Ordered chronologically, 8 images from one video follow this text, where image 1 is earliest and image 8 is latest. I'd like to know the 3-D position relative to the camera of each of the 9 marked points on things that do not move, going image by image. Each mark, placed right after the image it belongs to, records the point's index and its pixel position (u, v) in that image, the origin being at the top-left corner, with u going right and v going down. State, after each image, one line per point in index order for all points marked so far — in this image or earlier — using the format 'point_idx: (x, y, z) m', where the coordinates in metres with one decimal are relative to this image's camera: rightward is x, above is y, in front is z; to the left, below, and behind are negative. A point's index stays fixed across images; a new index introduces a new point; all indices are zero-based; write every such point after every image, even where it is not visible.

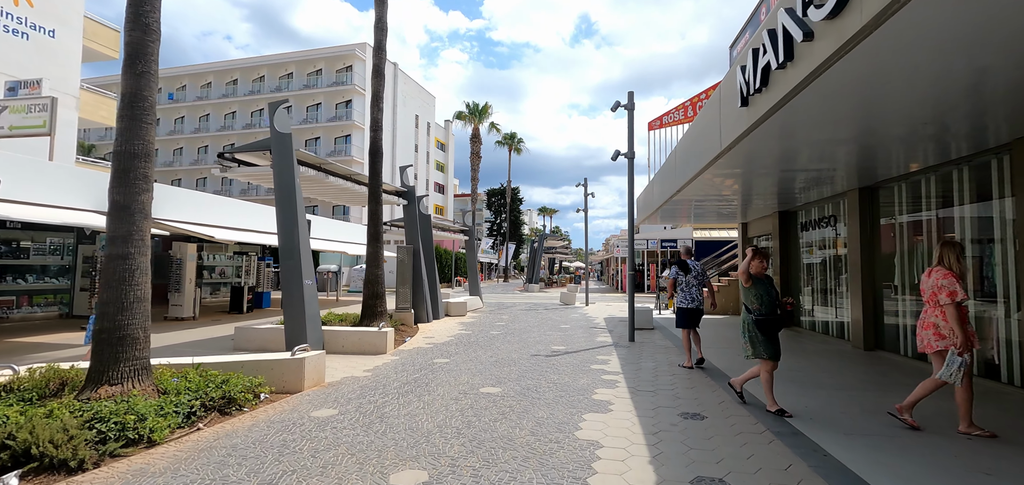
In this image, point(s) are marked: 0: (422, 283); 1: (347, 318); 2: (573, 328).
0: (-2.5, -1.2, +13.6) m
1: (-3.5, -1.6, +10.2) m
2: (+1.6, -2.1, +12.1) m
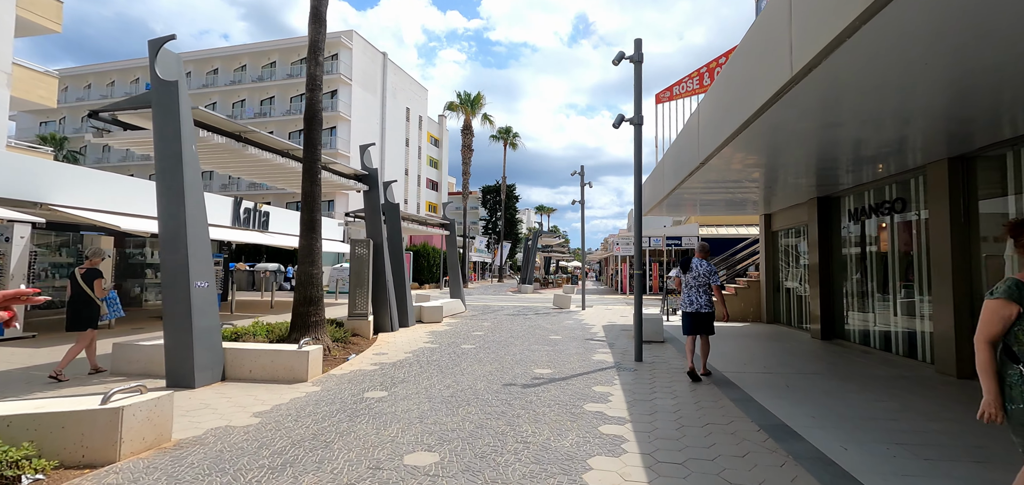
0: (-3.0, -1.0, +11.4) m
1: (-3.9, -1.5, +7.9) m
2: (+1.1, -2.0, +9.9) m
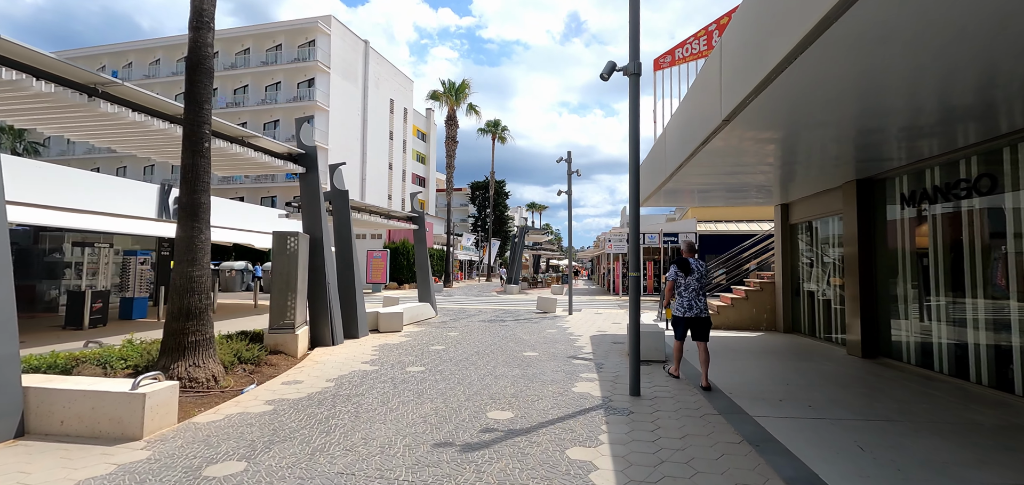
0: (-3.6, -0.9, +9.3) m
1: (-4.5, -1.4, +5.9) m
2: (+0.5, -1.9, +7.9) m
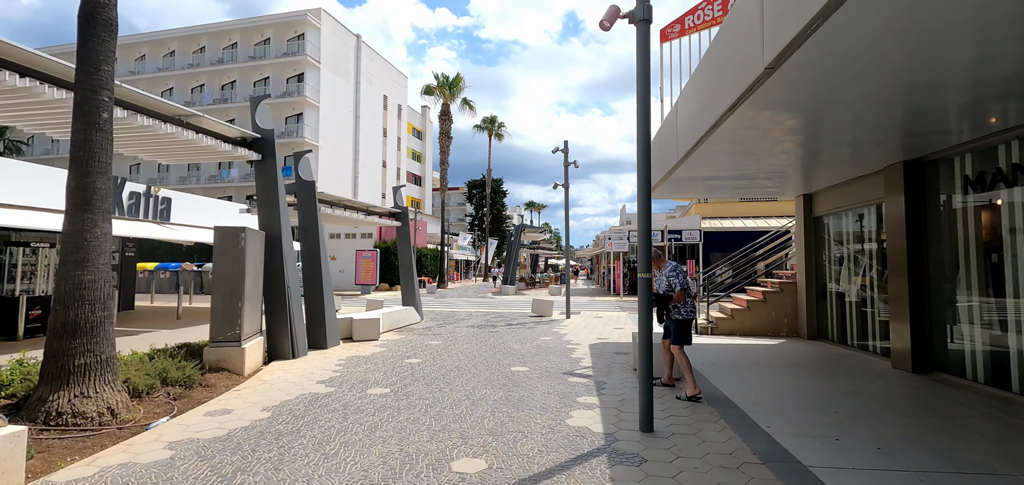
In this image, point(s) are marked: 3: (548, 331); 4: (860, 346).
0: (-3.8, -0.9, +8.1) m
1: (-4.7, -1.3, +4.6) m
2: (+0.3, -1.8, +6.7) m
3: (+0.8, -2.1, +11.3) m
4: (+5.9, -1.8, +8.3) m
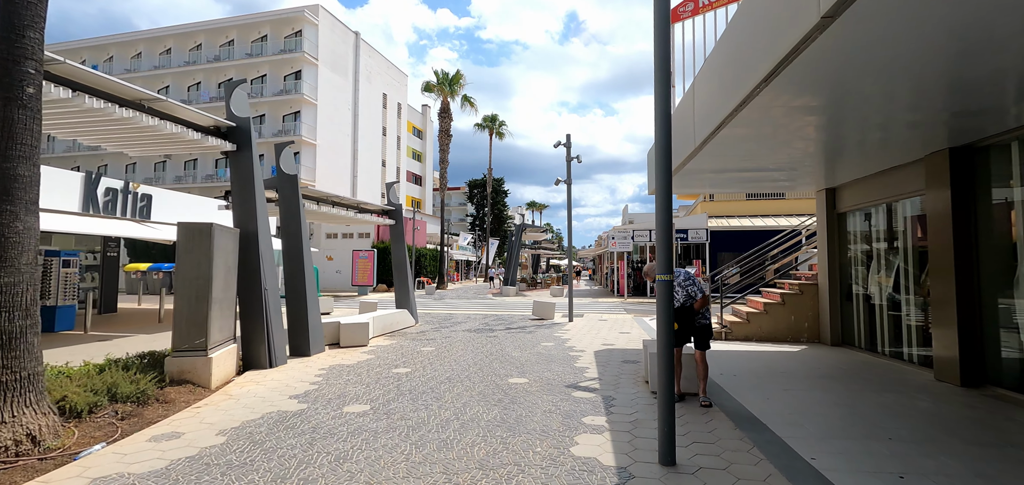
0: (-3.8, -0.8, +7.4) m
1: (-4.7, -1.3, +3.9) m
2: (+0.3, -1.8, +6.0) m
3: (+0.8, -2.0, +10.6) m
4: (+5.9, -1.7, +7.5) m
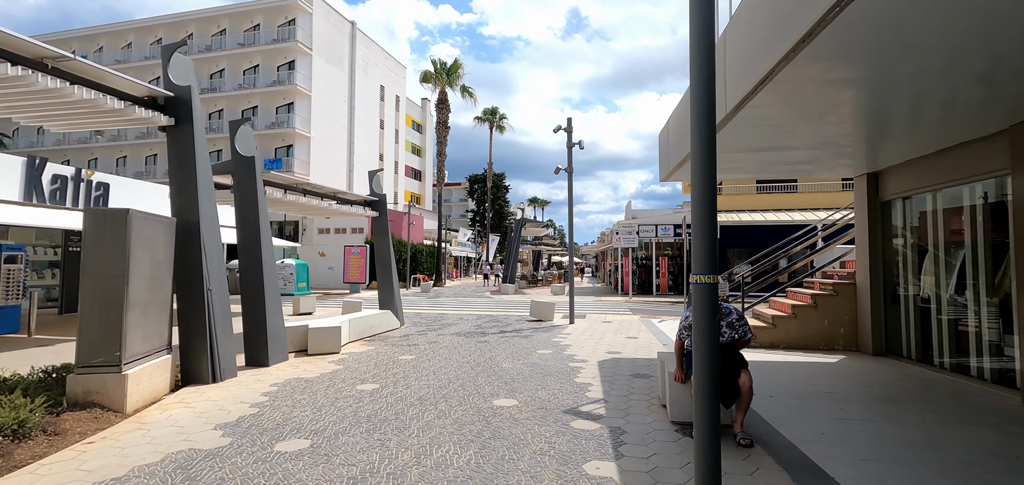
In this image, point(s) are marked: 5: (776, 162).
0: (-4.0, -0.7, +6.3) m
1: (-4.9, -1.2, +2.8) m
2: (+0.1, -1.7, +4.8) m
3: (+0.7, -1.9, +9.4) m
4: (+5.7, -1.6, +6.3) m
5: (+4.6, +1.4, +8.5) m
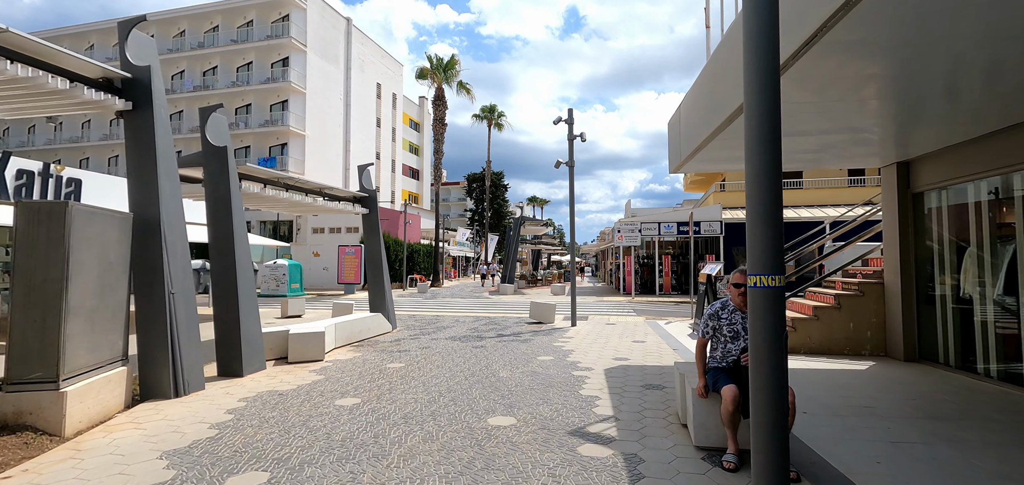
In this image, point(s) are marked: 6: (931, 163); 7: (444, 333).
0: (-4.0, -0.7, +5.6) m
1: (-4.9, -1.2, +2.1) m
2: (+0.1, -1.6, +4.2) m
3: (+0.6, -1.9, +8.8) m
4: (+5.7, -1.6, +5.7) m
5: (+4.6, +1.5, +7.8) m
6: (+5.8, +1.1, +6.8) m
7: (-1.5, -2.0, +10.6) m
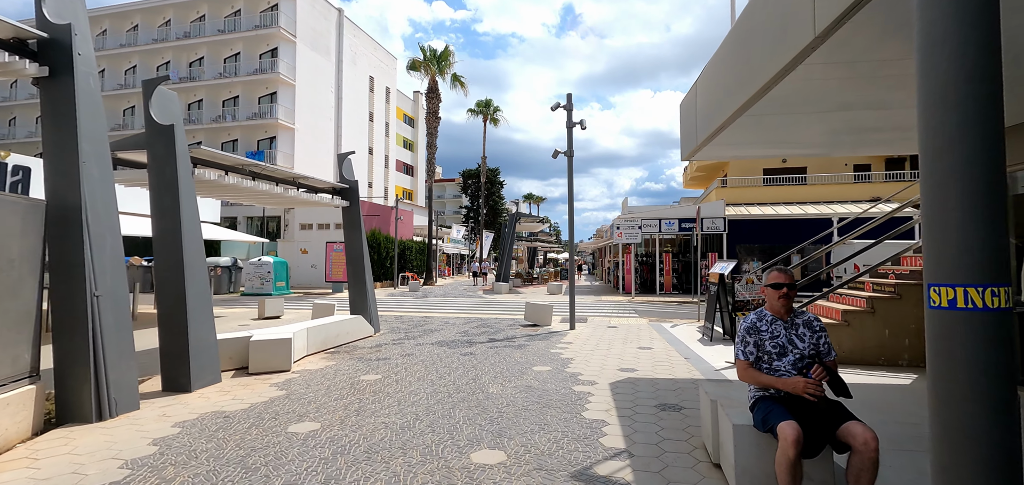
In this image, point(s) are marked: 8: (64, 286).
0: (-4.1, -0.6, +4.7) m
1: (-5.0, -1.2, +1.2) m
2: (0.0, -1.6, +3.3) m
3: (+0.5, -1.8, +7.9) m
4: (+5.6, -1.5, +4.9) m
5: (+4.5, +1.5, +7.0) m
6: (+5.7, +1.1, +5.9) m
7: (-1.6, -1.9, +9.7) m
8: (-4.3, -0.4, +4.7) m
